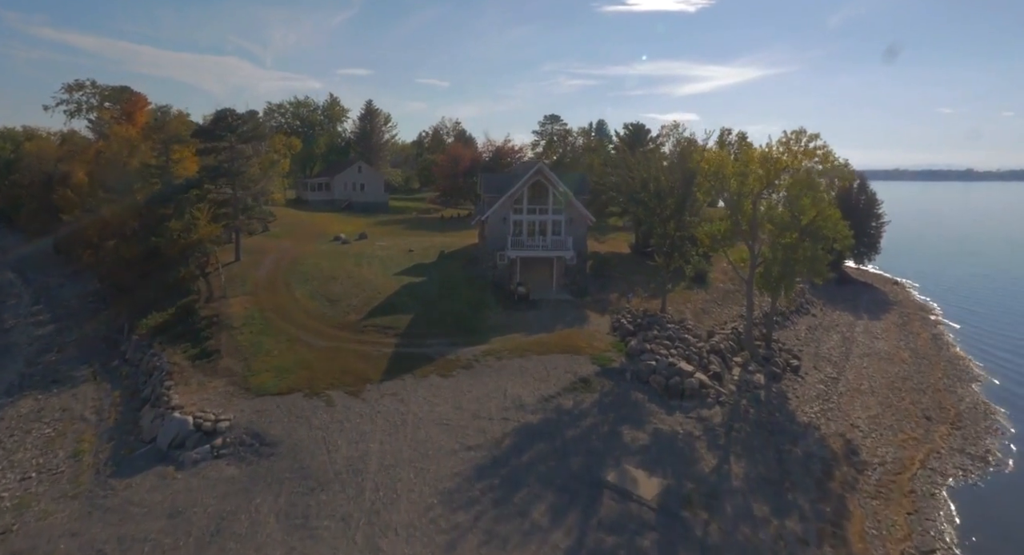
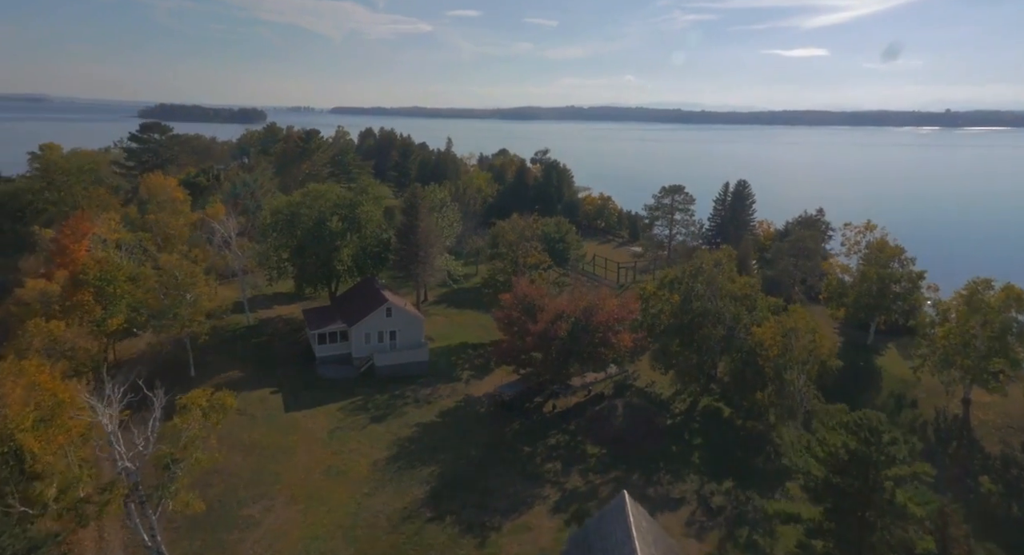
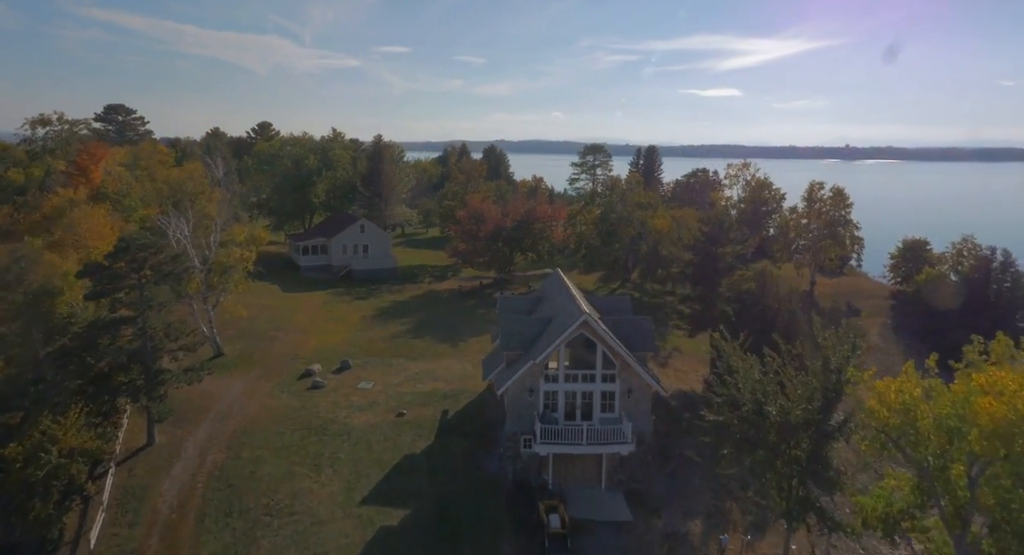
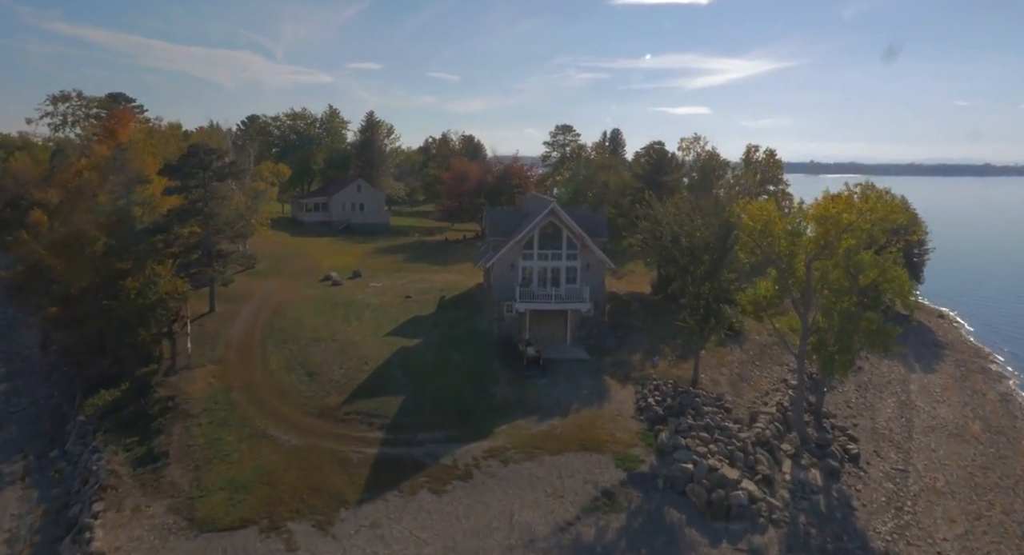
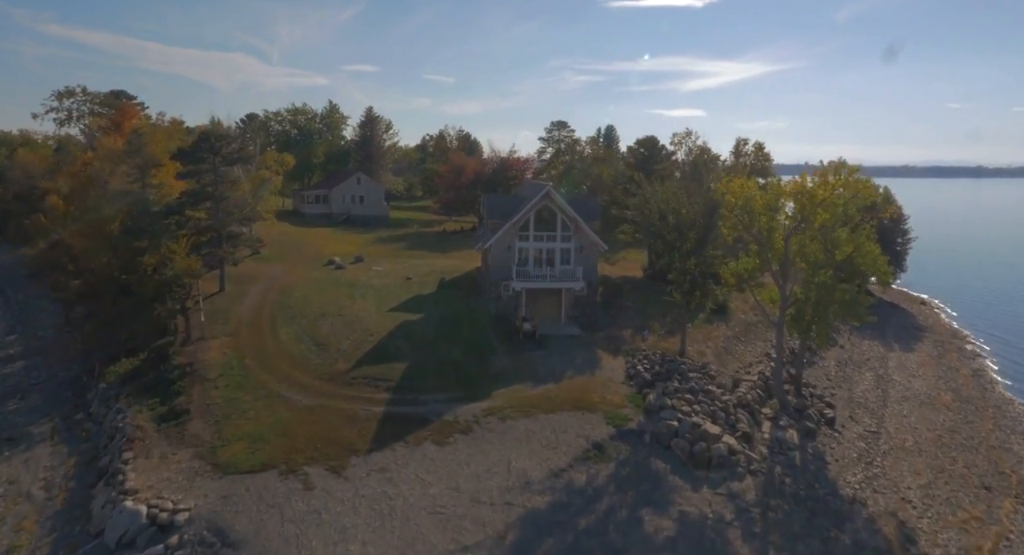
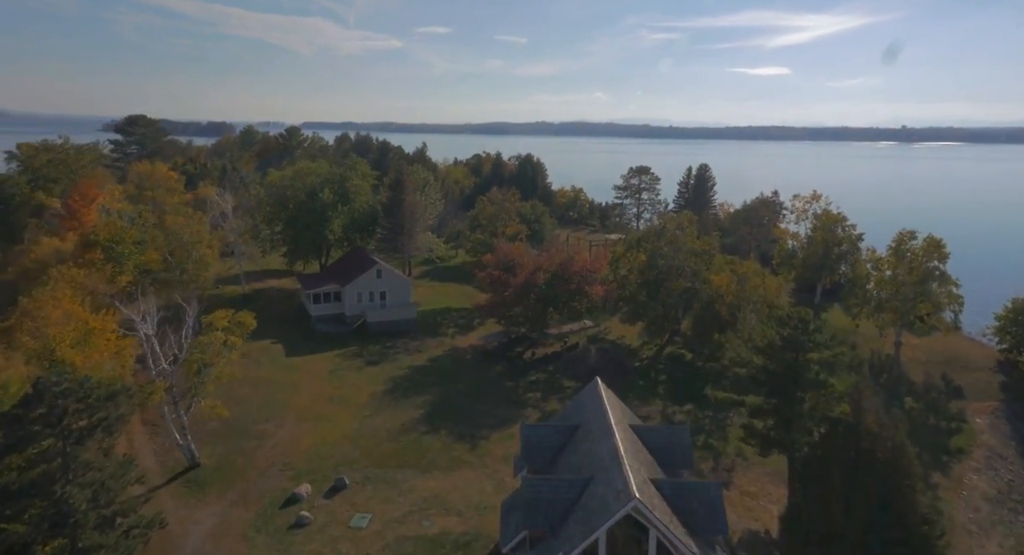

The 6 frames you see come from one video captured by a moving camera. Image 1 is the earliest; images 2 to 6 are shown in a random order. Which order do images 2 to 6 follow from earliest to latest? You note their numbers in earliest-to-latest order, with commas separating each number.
5, 4, 3, 6, 2
